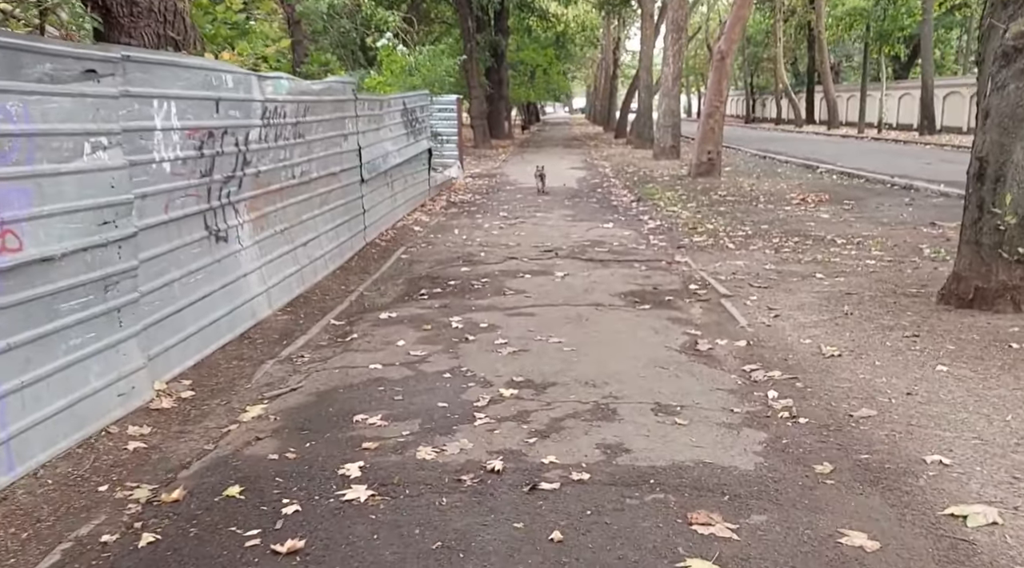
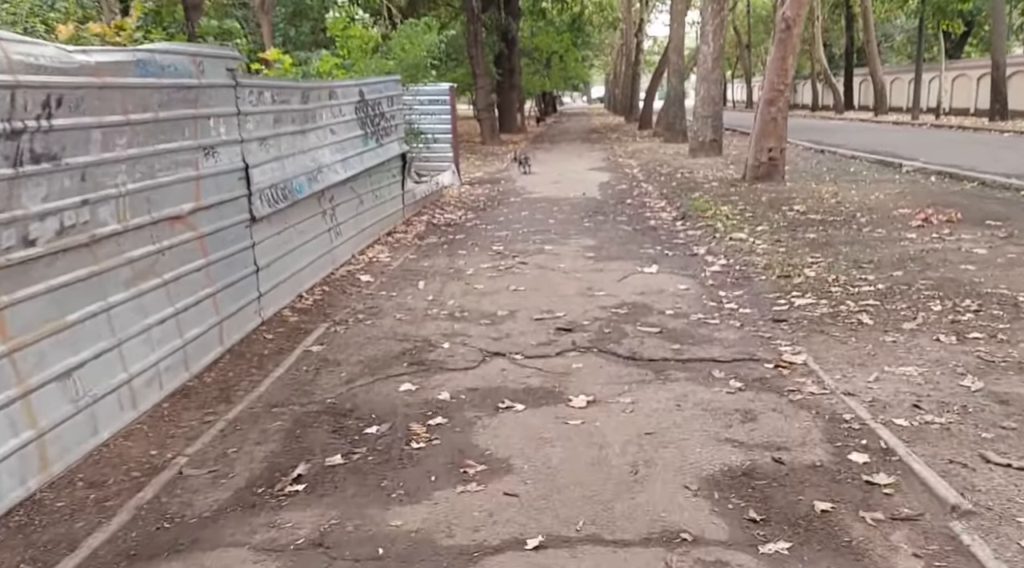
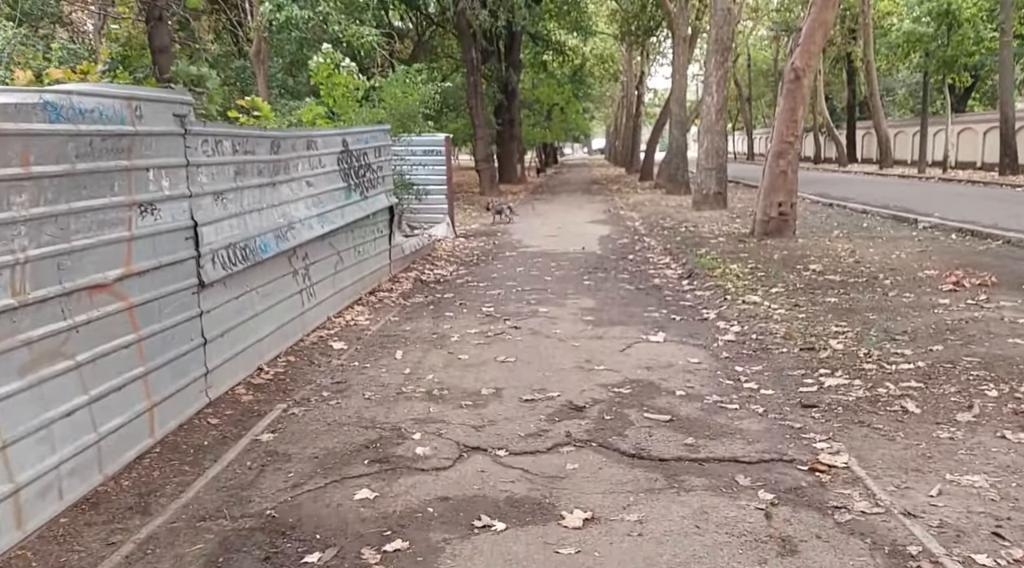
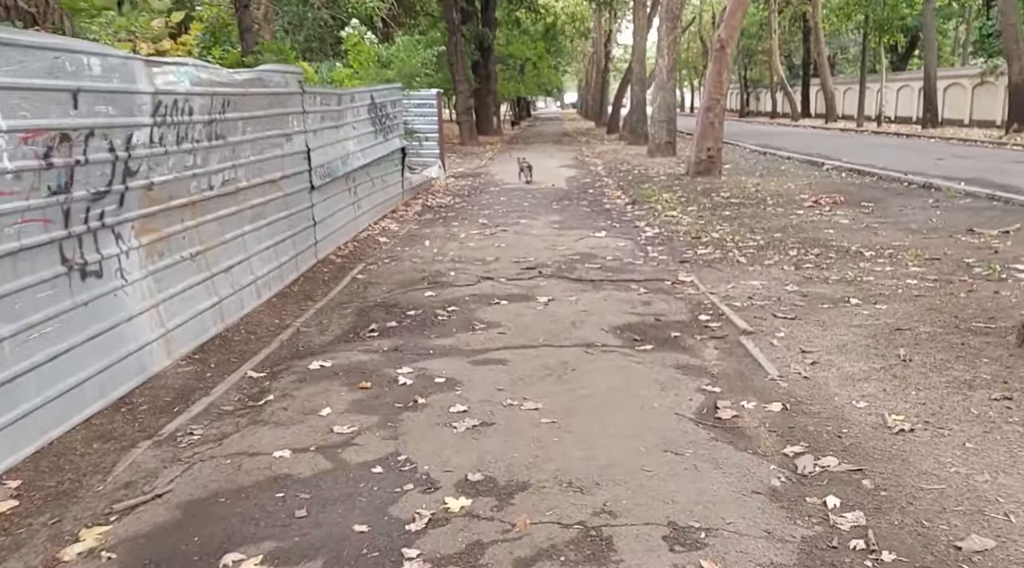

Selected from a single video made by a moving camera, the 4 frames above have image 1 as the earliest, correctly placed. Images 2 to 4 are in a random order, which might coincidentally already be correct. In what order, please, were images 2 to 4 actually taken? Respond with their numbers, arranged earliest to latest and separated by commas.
4, 2, 3
